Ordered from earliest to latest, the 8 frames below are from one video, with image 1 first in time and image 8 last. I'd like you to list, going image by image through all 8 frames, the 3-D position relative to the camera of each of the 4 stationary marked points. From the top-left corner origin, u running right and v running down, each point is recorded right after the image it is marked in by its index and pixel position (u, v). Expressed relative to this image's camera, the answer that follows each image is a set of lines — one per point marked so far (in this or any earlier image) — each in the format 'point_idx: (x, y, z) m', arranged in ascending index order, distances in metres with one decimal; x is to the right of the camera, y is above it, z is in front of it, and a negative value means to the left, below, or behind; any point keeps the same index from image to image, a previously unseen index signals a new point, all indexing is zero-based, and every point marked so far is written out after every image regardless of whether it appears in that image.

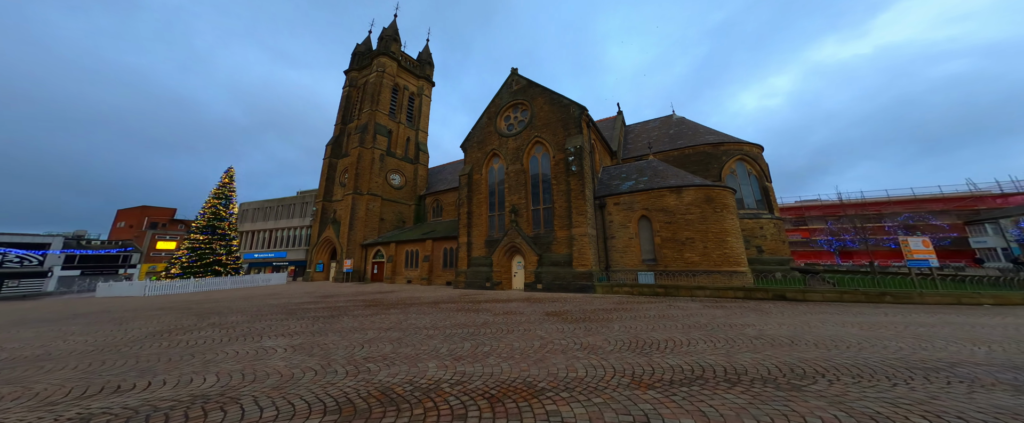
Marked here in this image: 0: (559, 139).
0: (+2.9, +4.3, +18.0) m
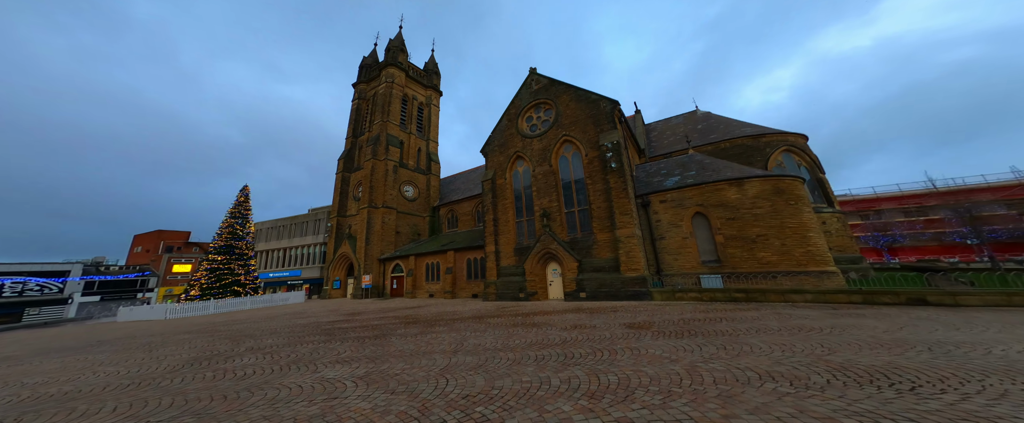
0: (+4.5, +4.1, +17.2) m
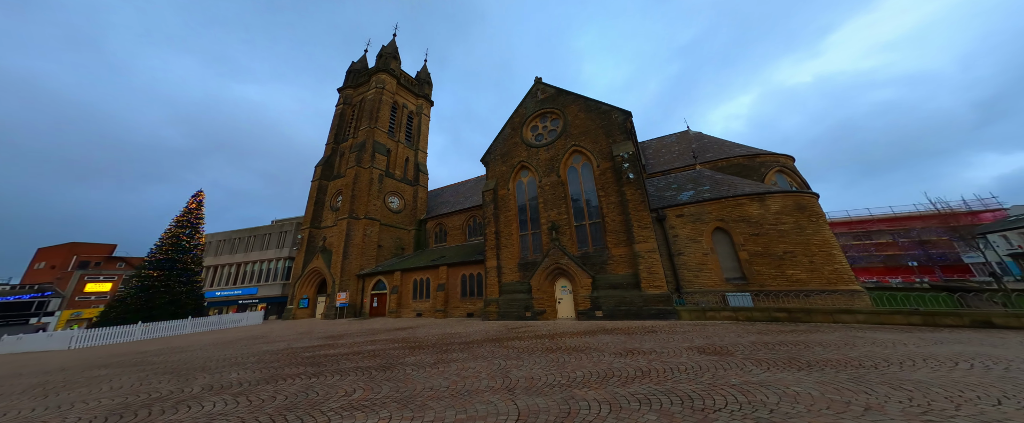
0: (+4.7, +3.4, +16.7) m
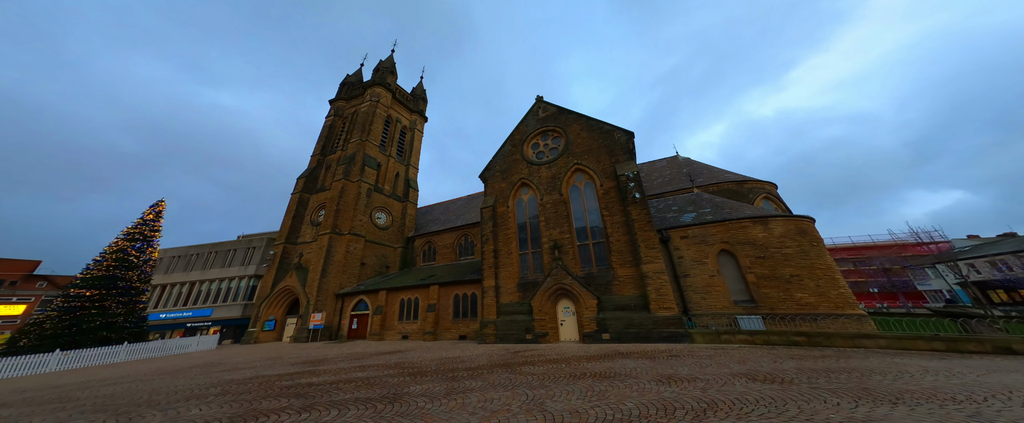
0: (+4.7, +2.3, +16.7) m
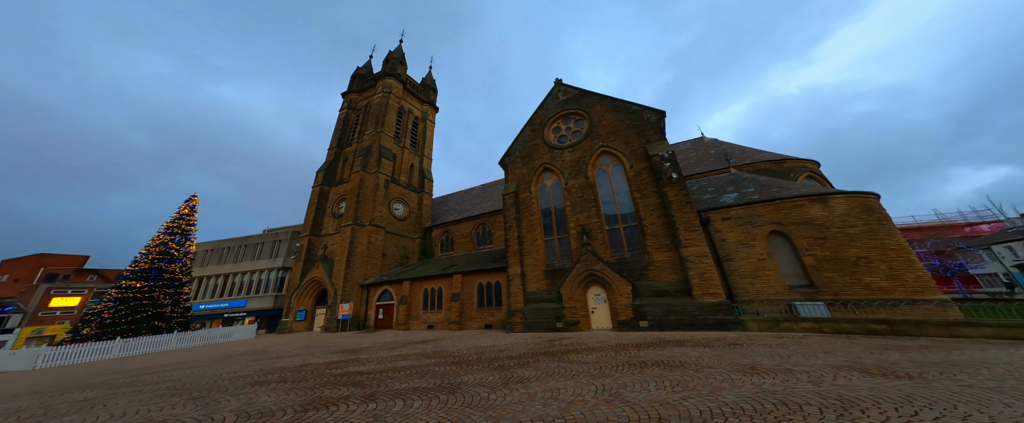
0: (+6.1, +3.1, +16.0) m
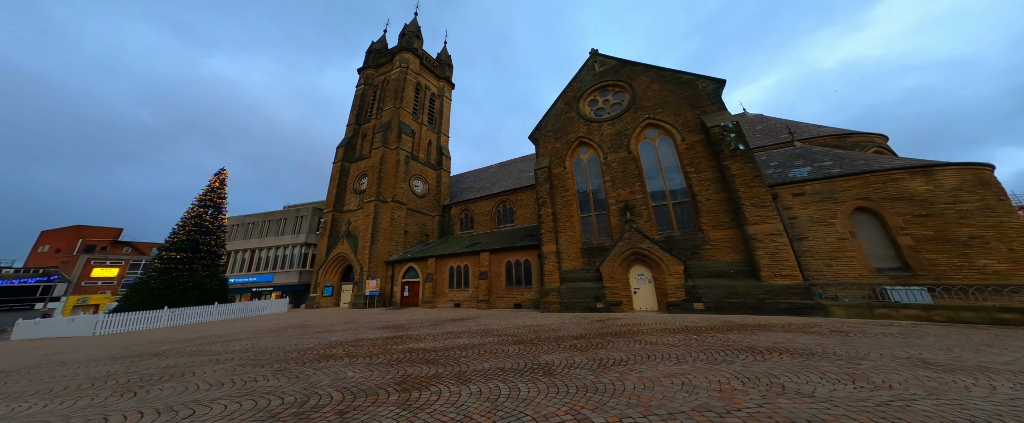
0: (+8.2, +4.3, +14.7) m
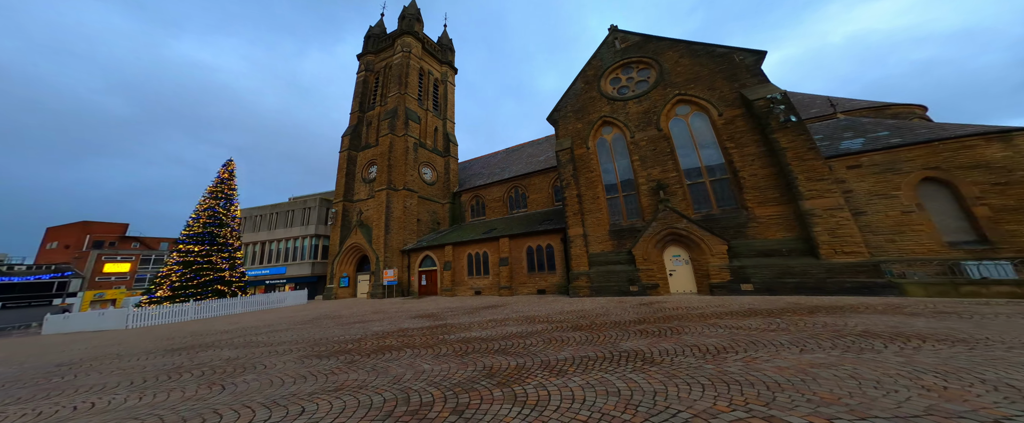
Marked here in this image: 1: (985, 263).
0: (+9.4, +5.3, +13.9) m
1: (+12.7, -1.3, +8.4) m
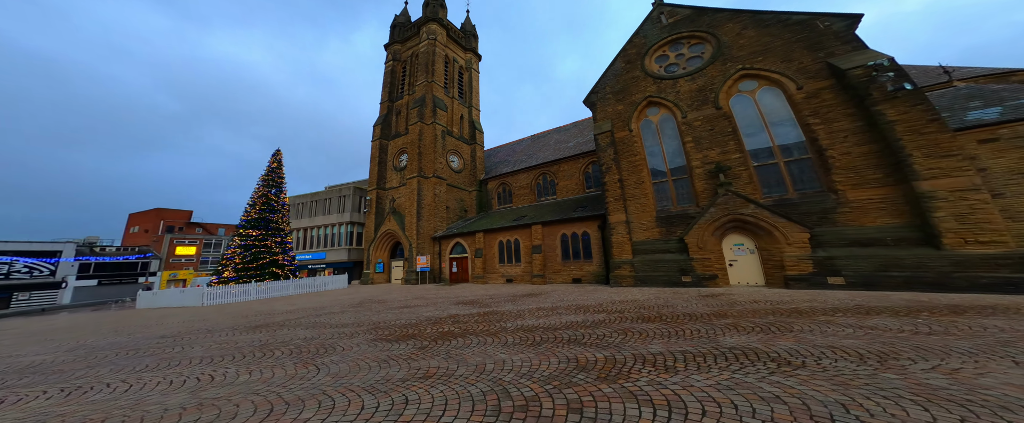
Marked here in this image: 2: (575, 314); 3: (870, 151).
0: (+11.5, +5.9, +12.1) m
1: (+14.2, -0.9, +6.6) m
2: (+1.8, -2.5, +8.1) m
3: (+11.9, +2.0, +10.2) m
